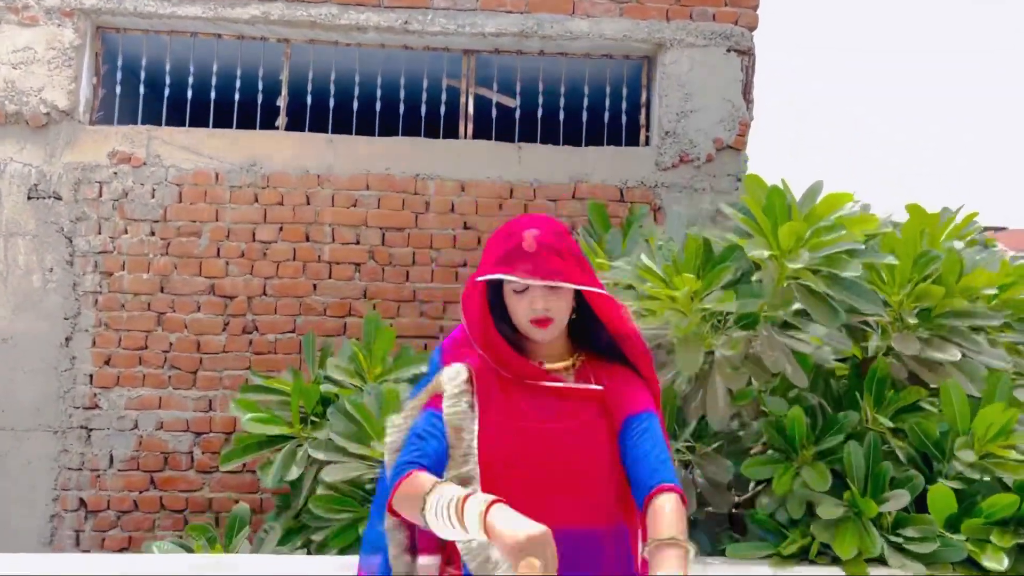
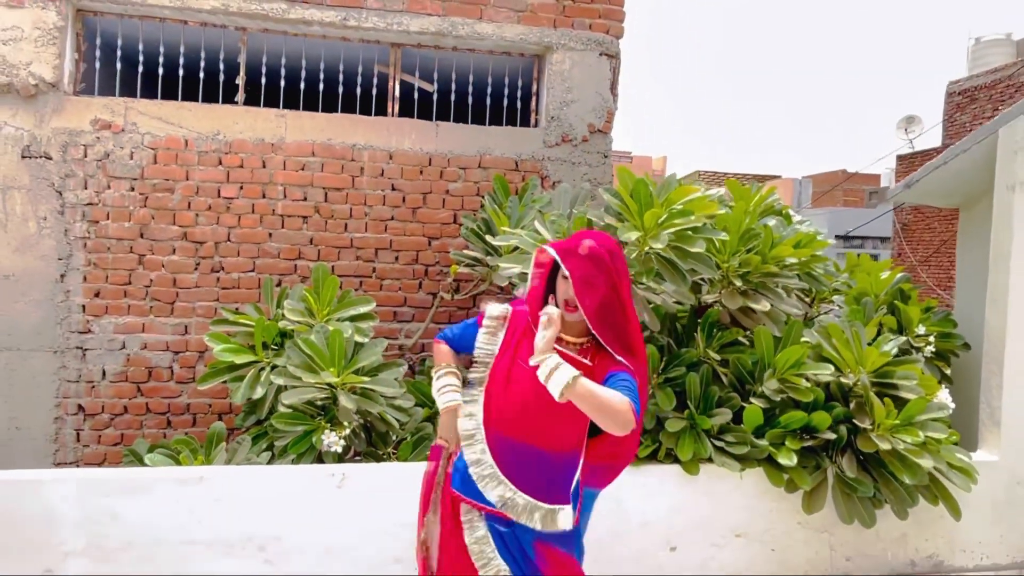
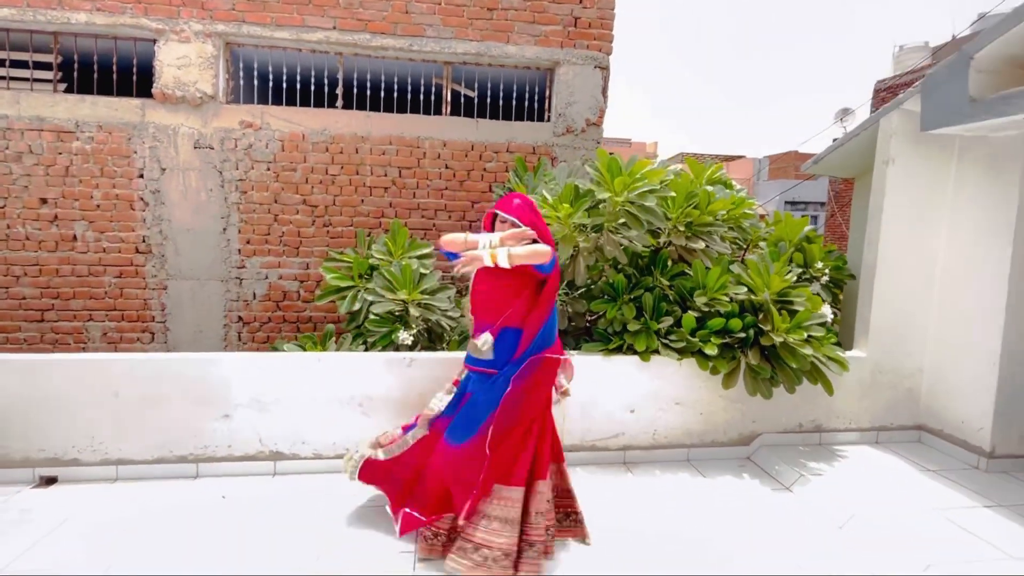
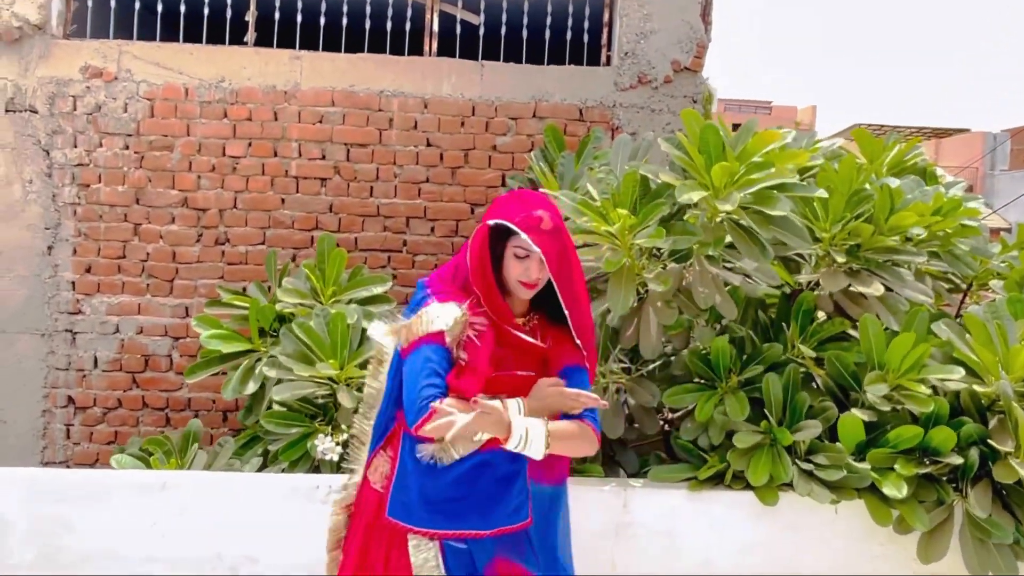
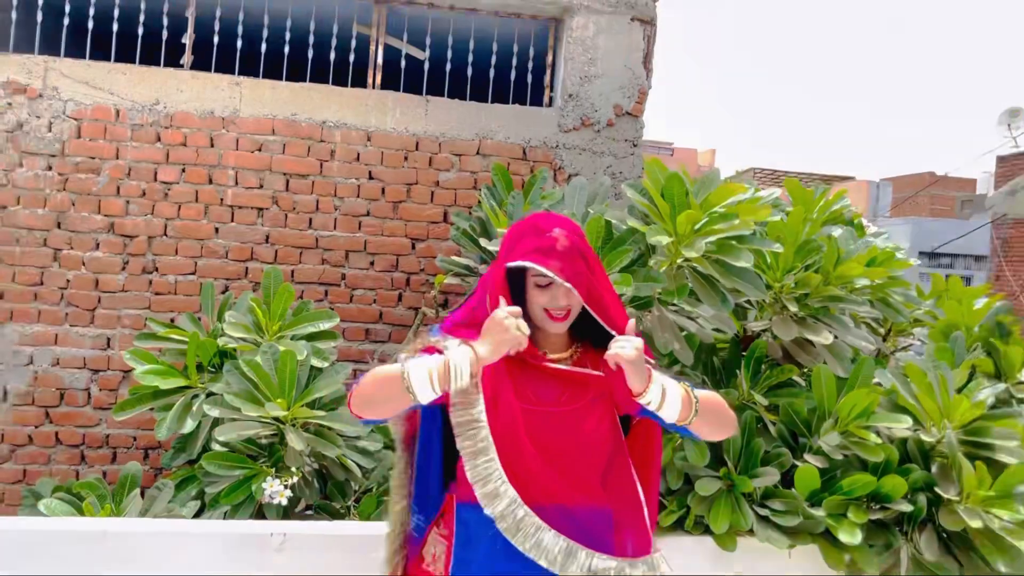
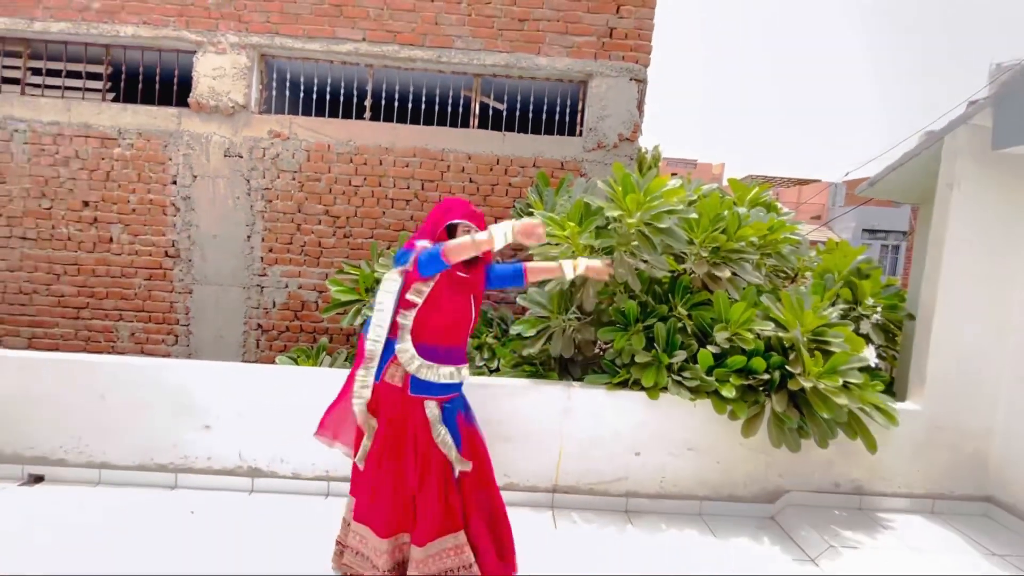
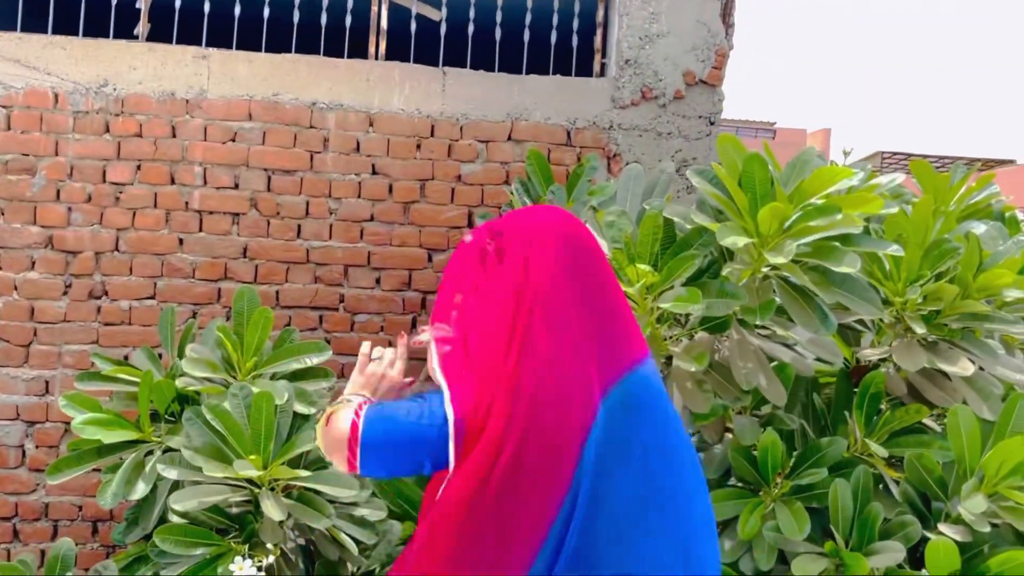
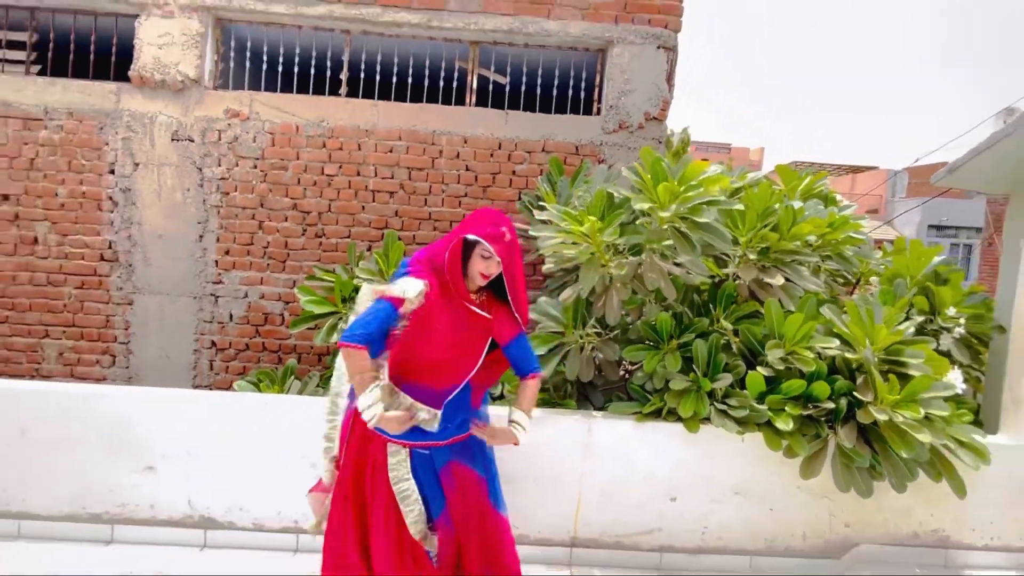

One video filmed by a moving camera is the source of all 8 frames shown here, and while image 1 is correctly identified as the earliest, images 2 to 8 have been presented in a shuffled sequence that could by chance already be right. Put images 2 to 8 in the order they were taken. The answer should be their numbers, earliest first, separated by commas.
7, 5, 2, 4, 8, 6, 3
